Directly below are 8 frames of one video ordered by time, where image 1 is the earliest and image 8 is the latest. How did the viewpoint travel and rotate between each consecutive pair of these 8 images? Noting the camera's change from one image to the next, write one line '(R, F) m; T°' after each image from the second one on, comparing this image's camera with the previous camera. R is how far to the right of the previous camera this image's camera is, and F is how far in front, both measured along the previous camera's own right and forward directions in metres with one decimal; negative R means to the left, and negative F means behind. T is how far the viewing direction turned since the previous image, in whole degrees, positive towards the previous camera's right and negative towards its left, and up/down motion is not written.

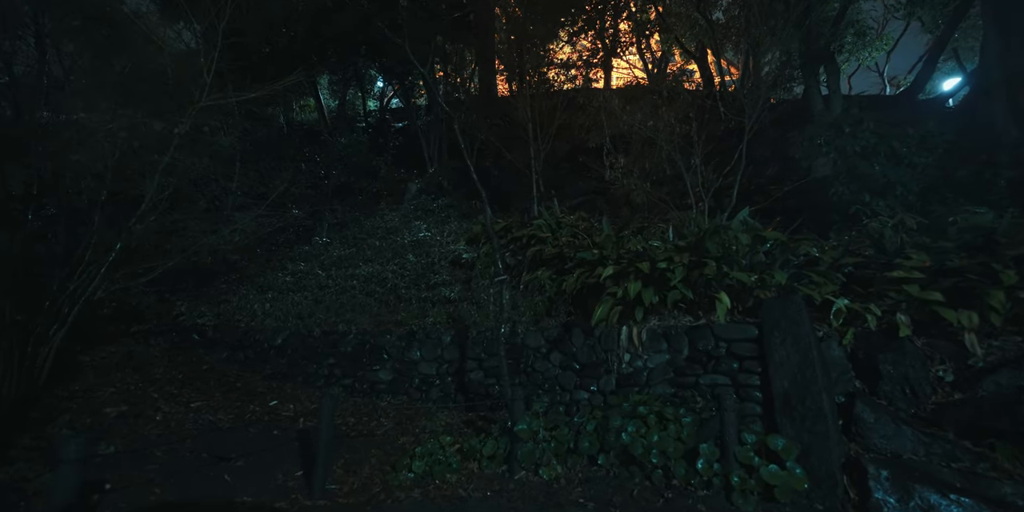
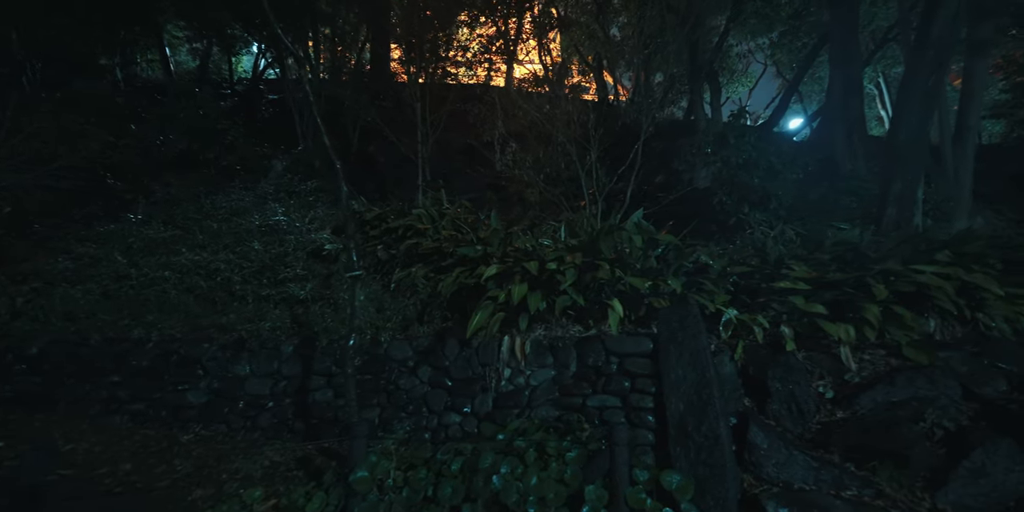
(+0.3, +1.0) m; +13°
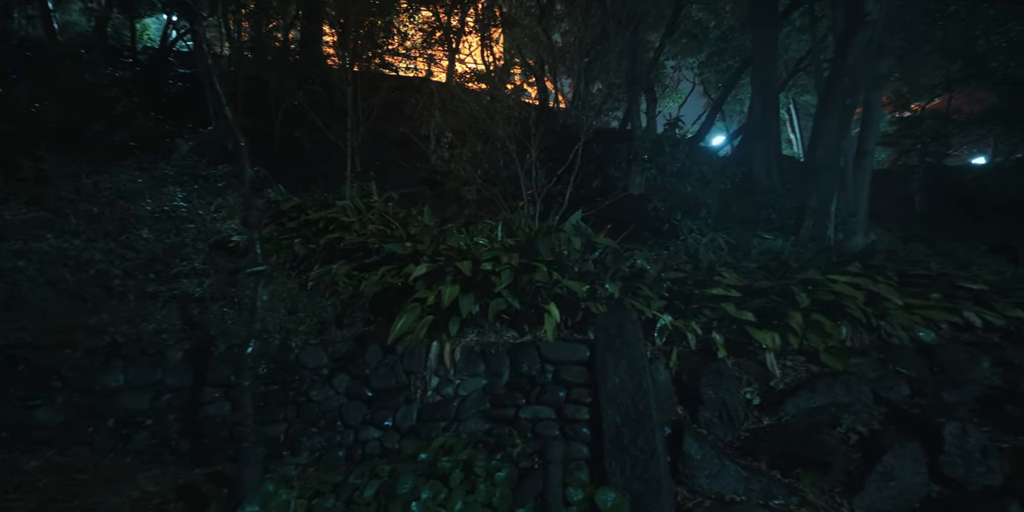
(0.0, +0.3) m; +8°
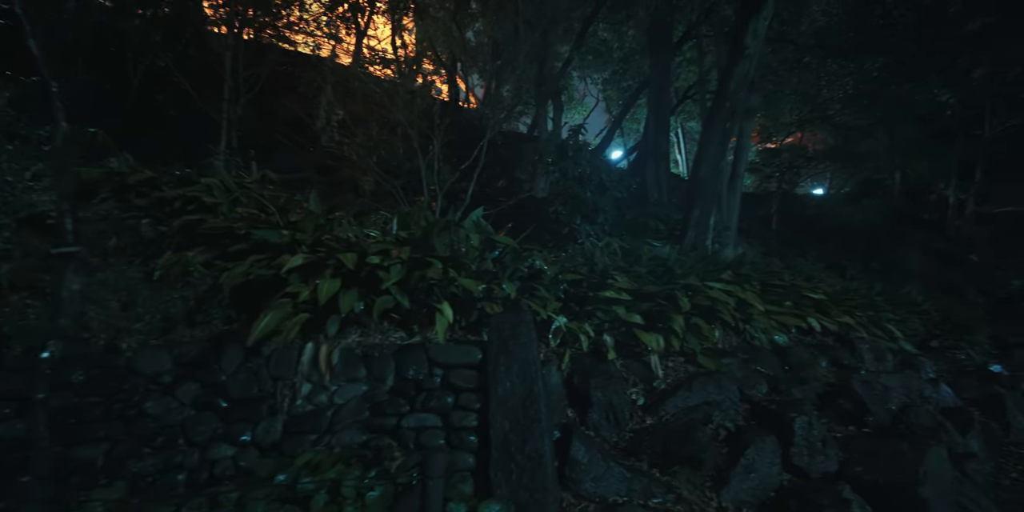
(+0.1, +0.2) m; +12°
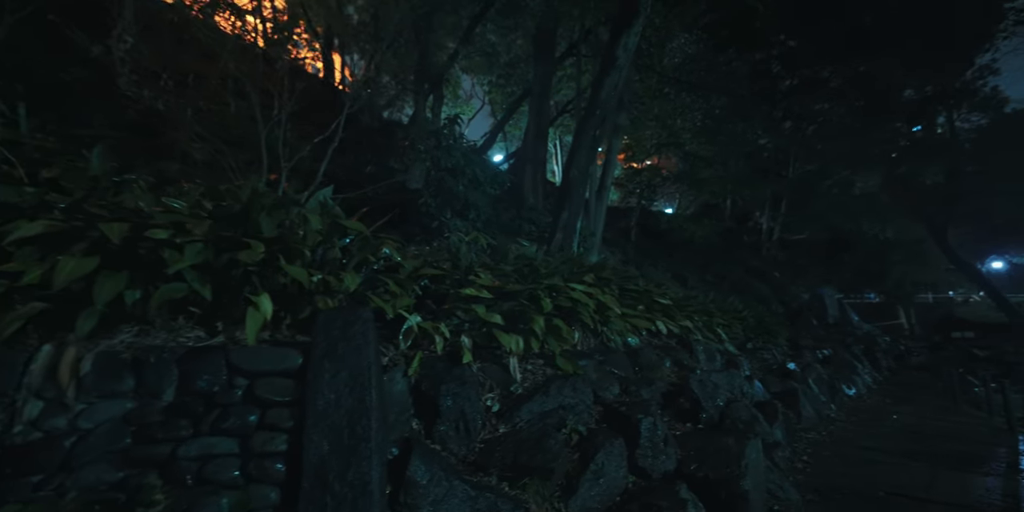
(+0.3, +0.4) m; +15°
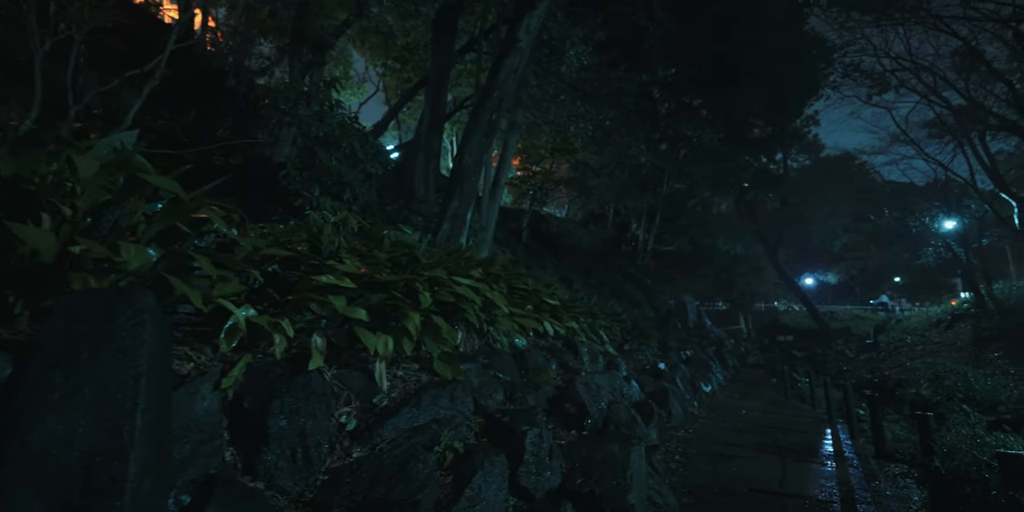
(+0.1, +0.6) m; +14°
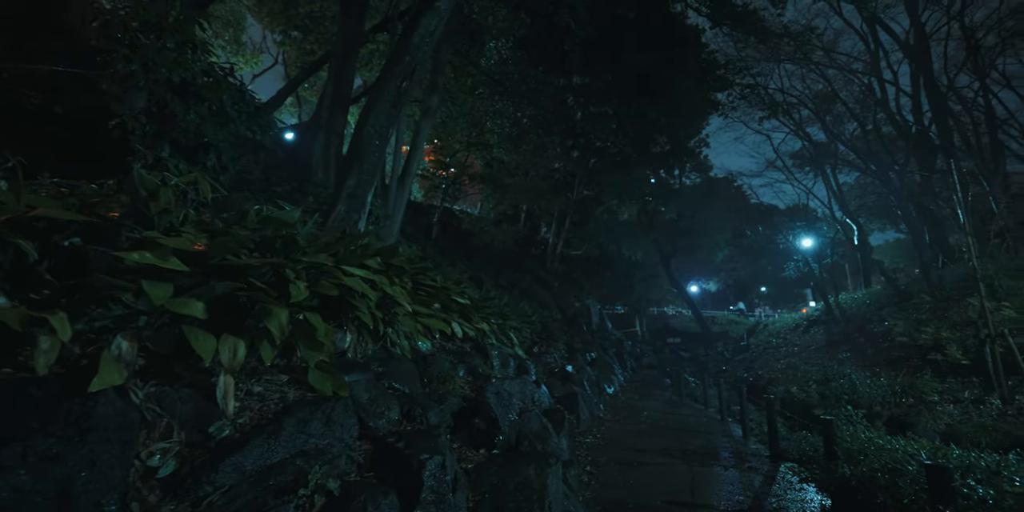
(0.0, +0.7) m; +12°
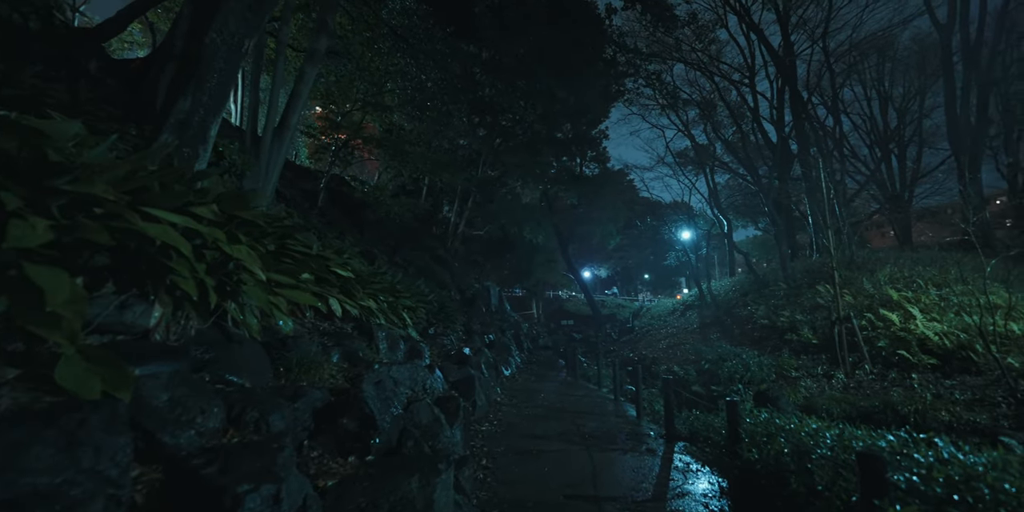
(+0.1, +0.8) m; +13°
